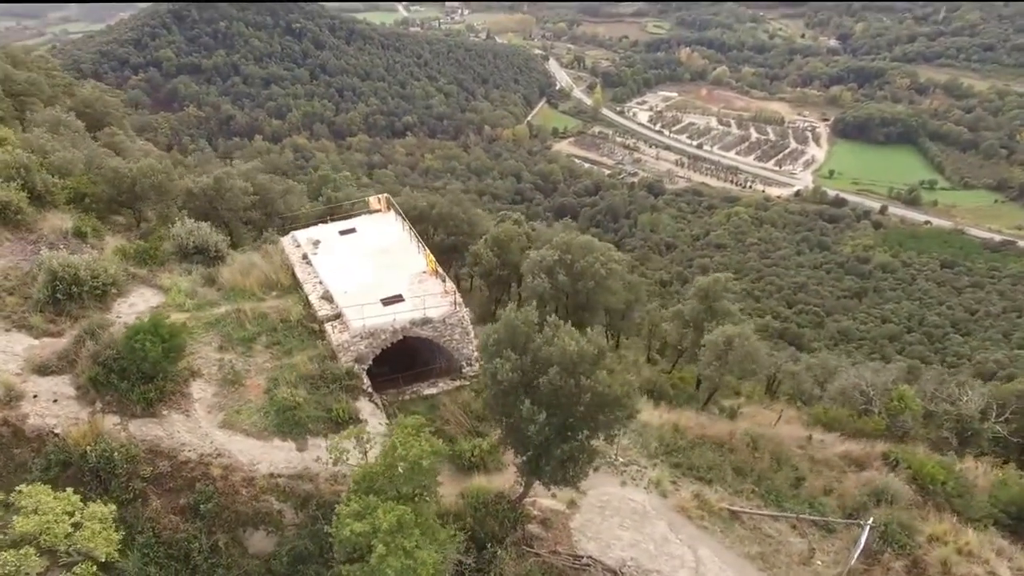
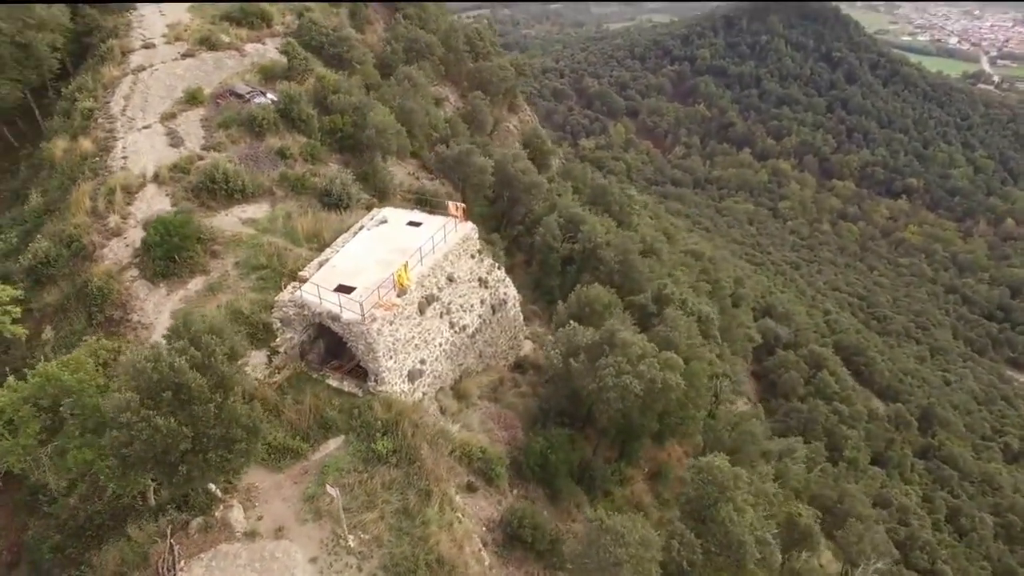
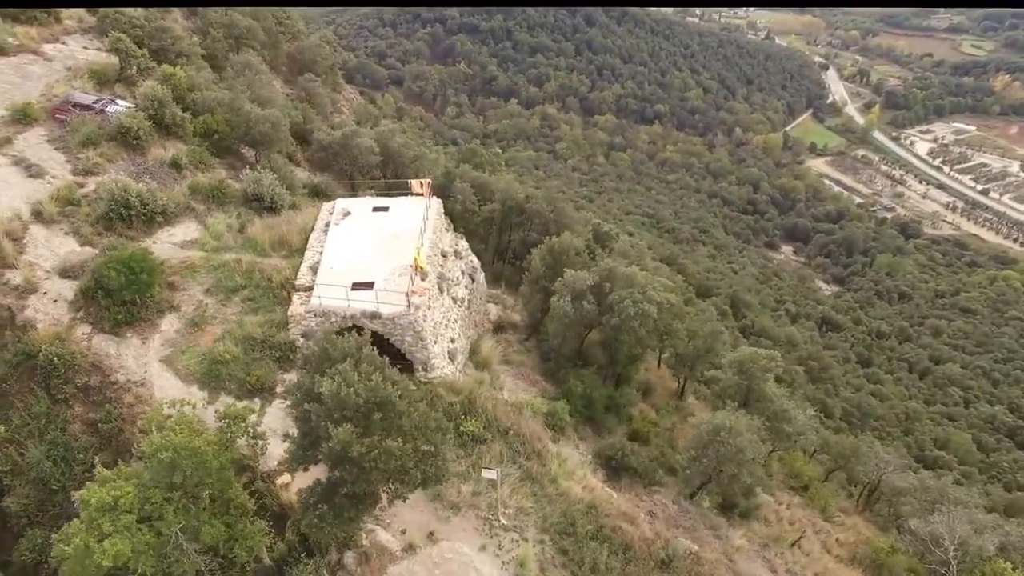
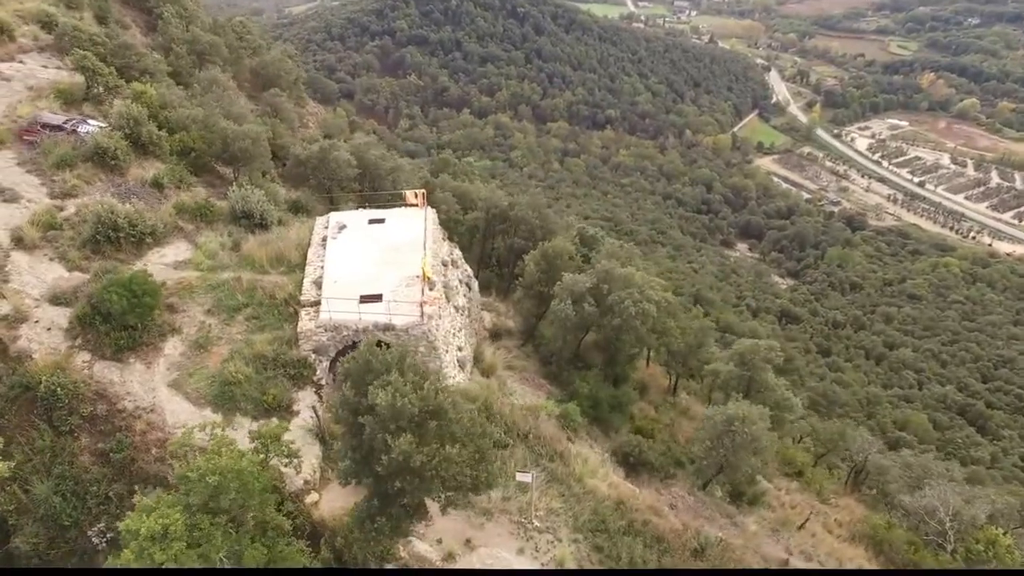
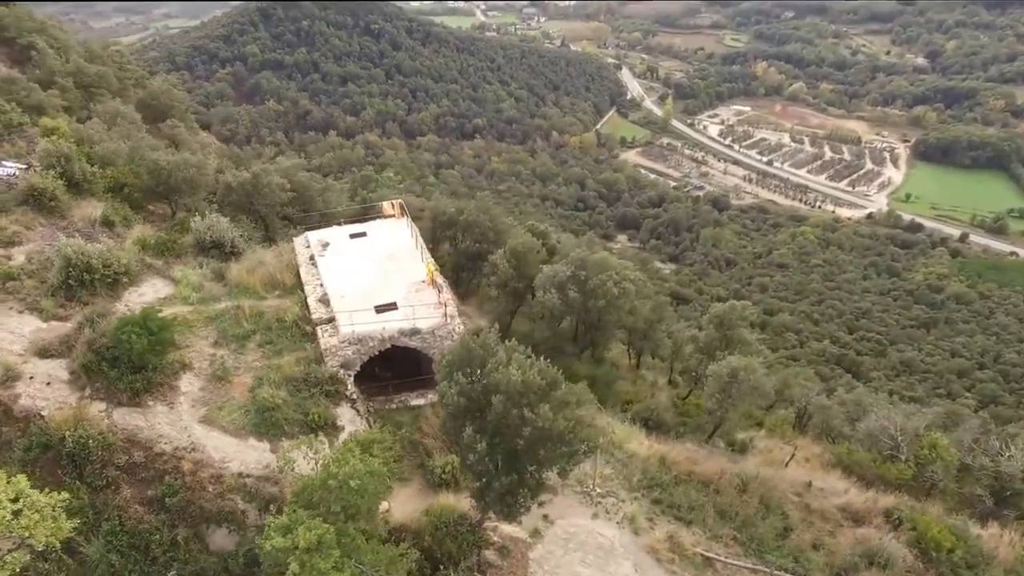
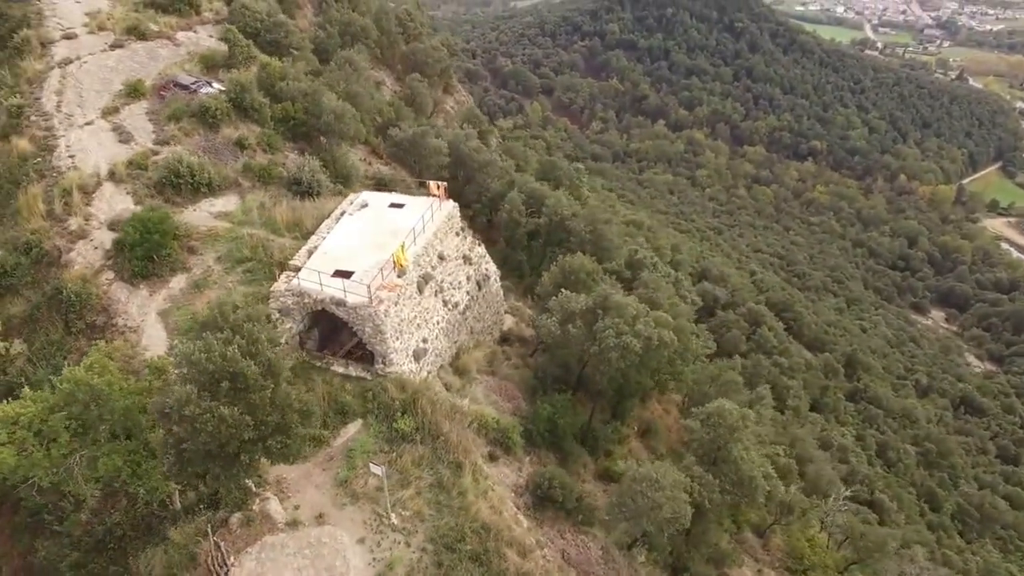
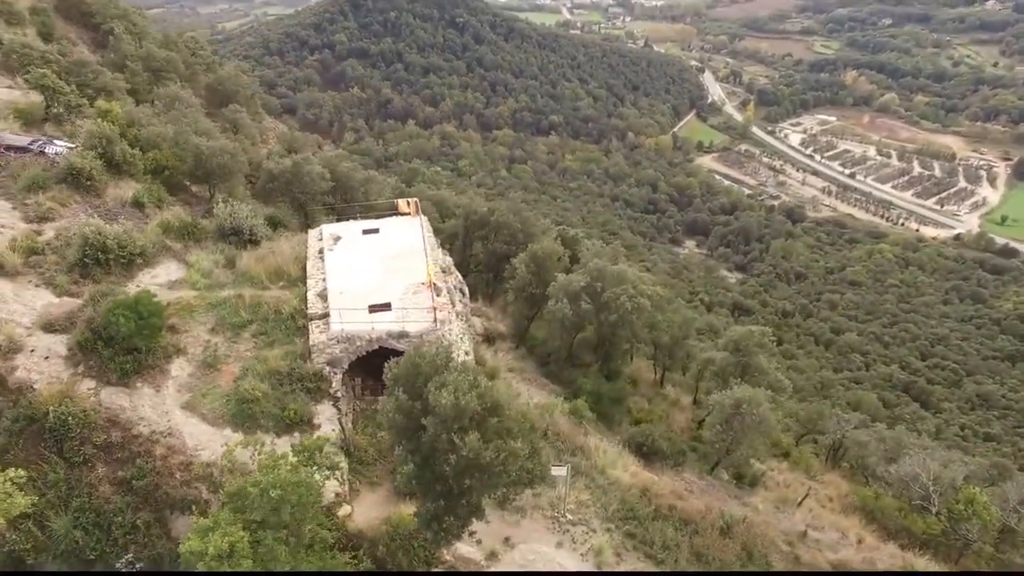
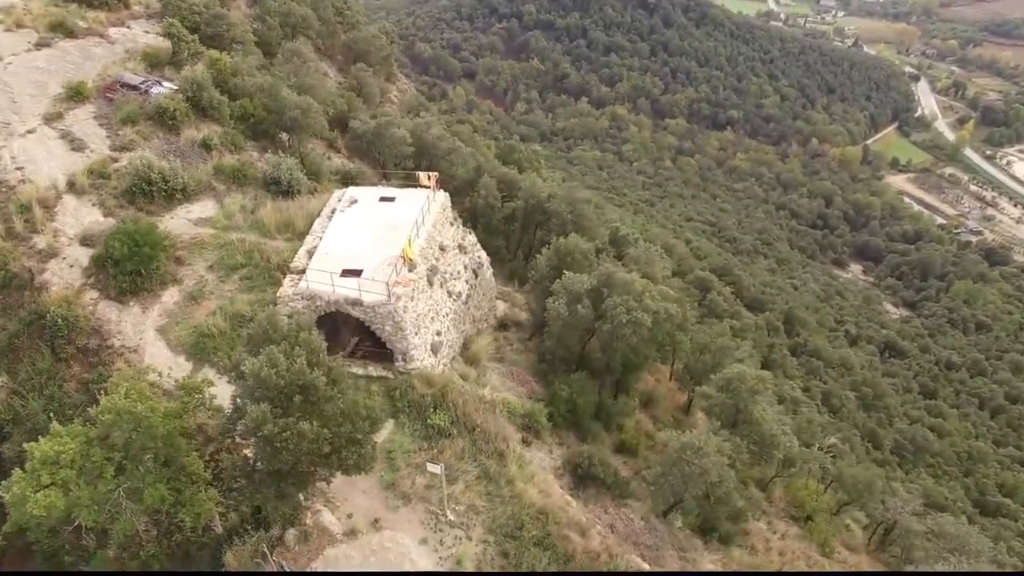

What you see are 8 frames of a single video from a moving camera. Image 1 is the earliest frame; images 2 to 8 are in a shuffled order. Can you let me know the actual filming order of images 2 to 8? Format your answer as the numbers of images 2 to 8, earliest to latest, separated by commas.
5, 7, 4, 3, 8, 6, 2
